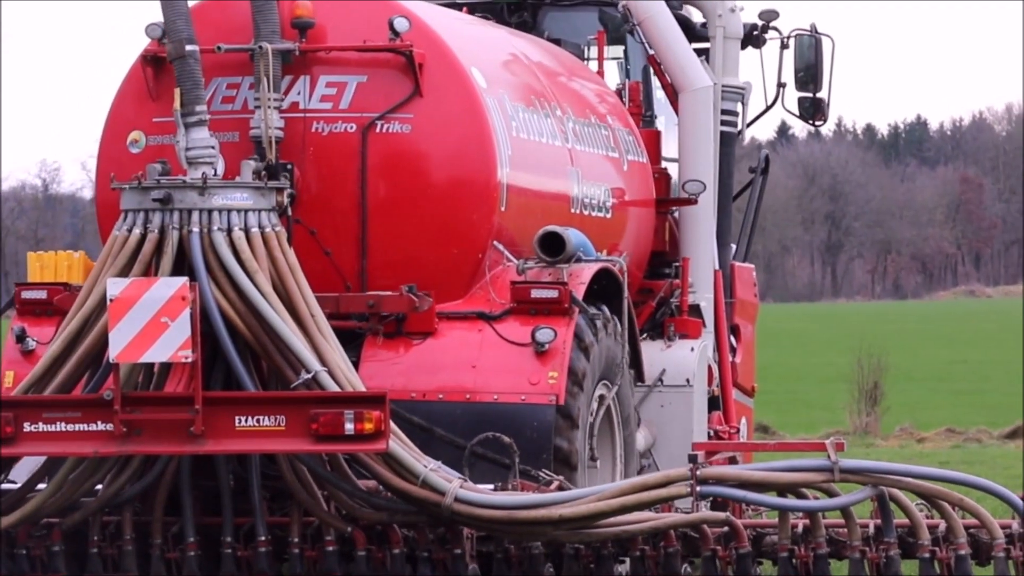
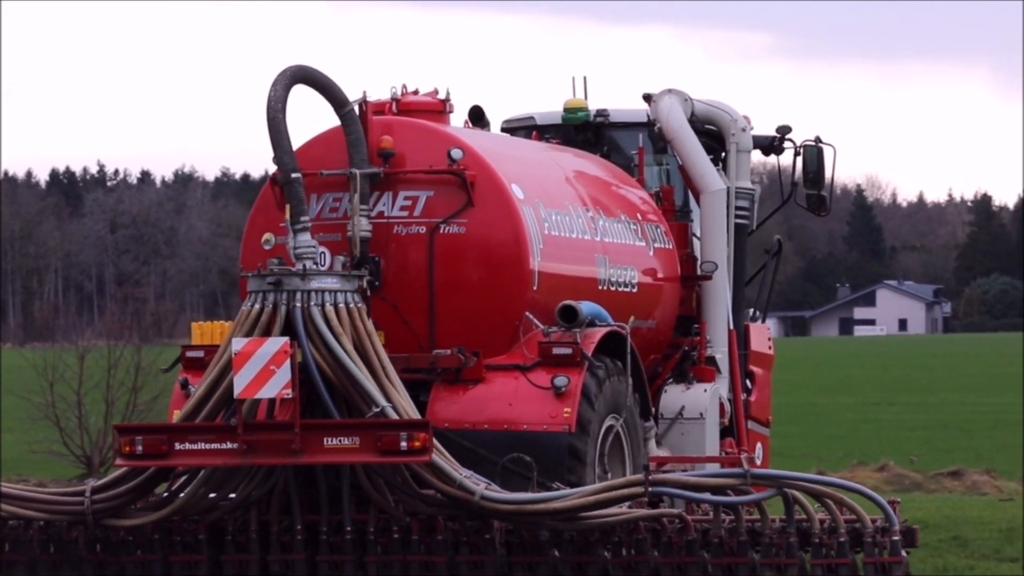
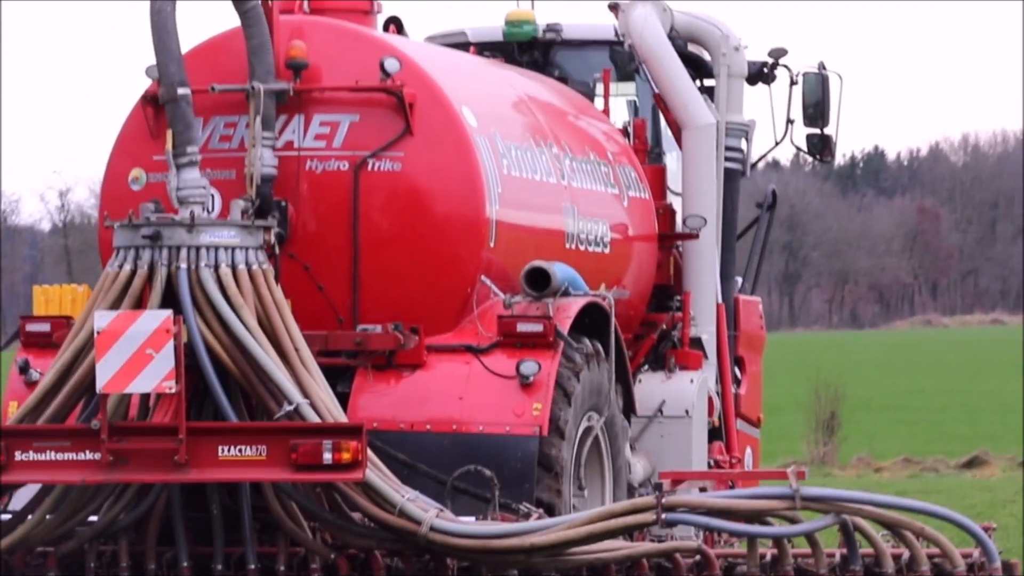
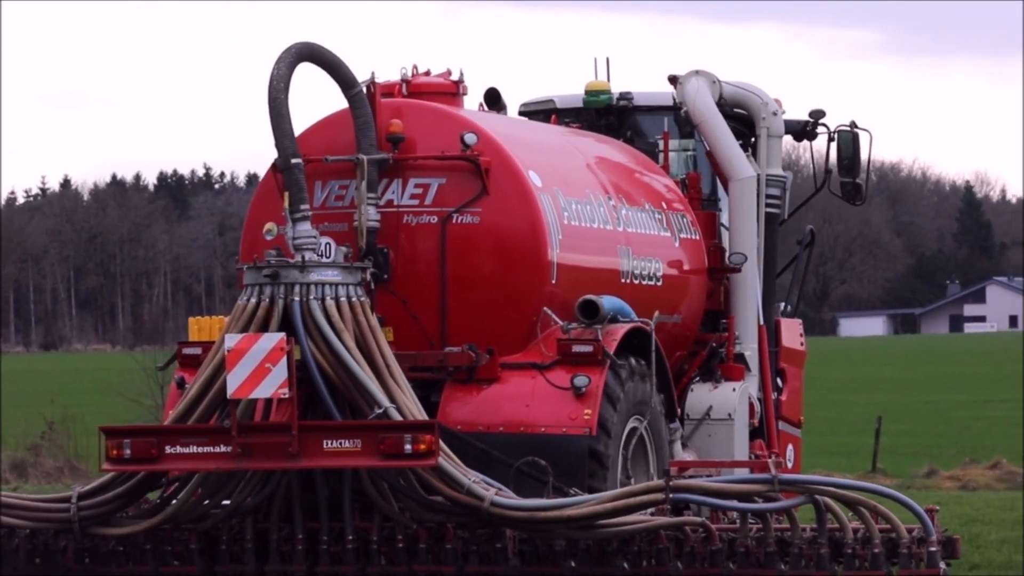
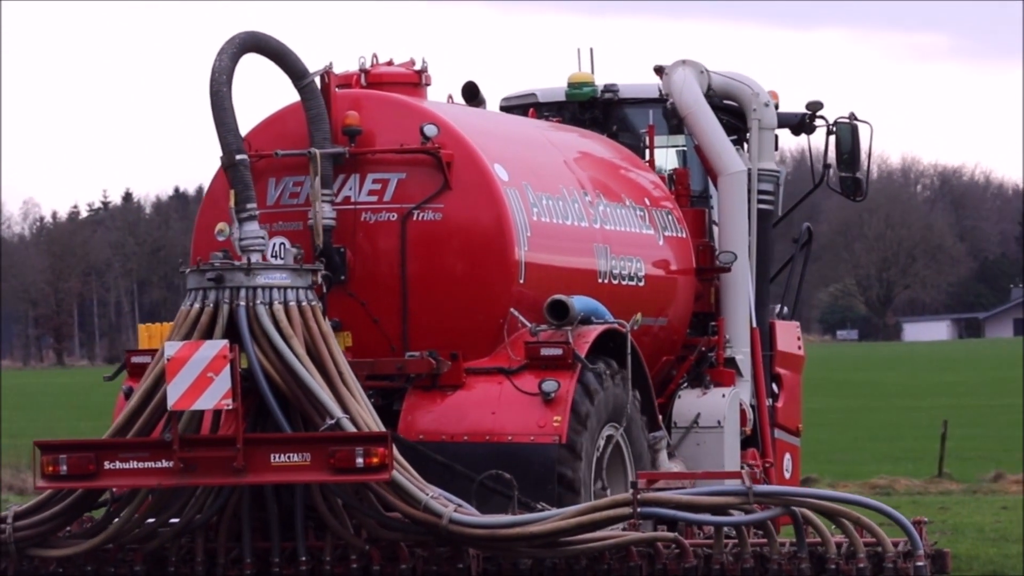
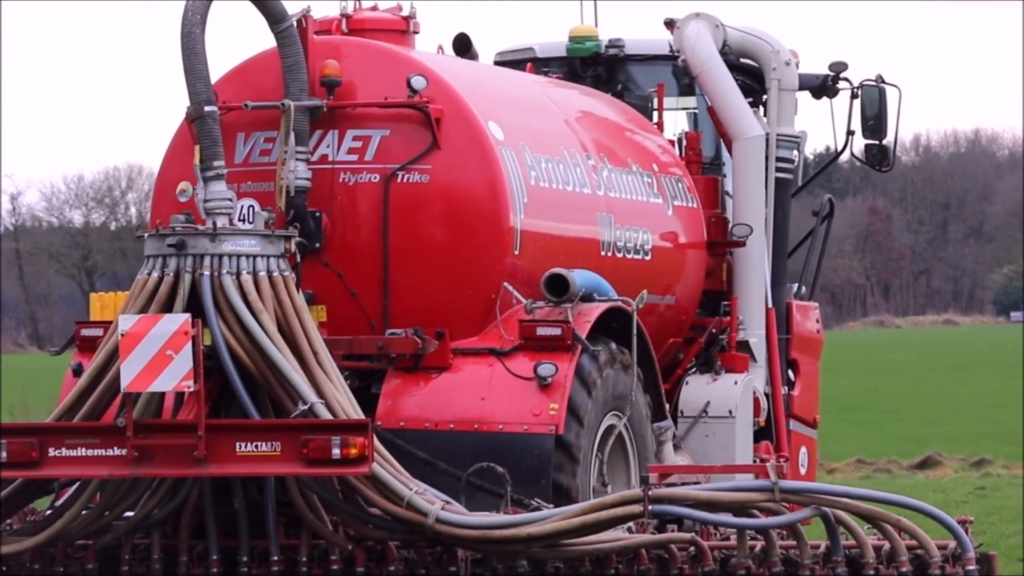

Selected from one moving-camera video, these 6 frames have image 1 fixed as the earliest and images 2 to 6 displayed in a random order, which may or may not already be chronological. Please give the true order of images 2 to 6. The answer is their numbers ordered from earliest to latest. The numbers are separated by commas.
3, 6, 5, 4, 2
